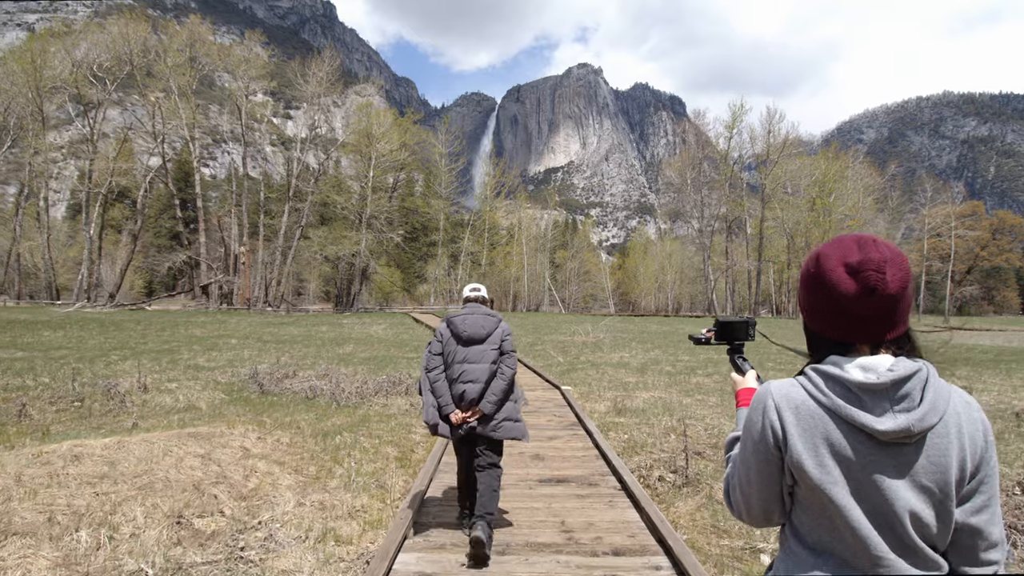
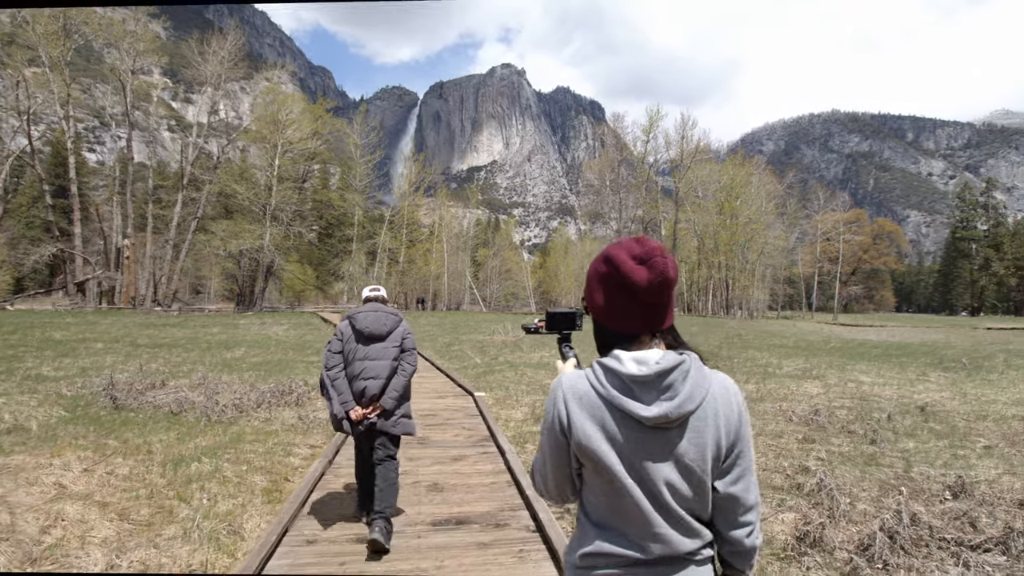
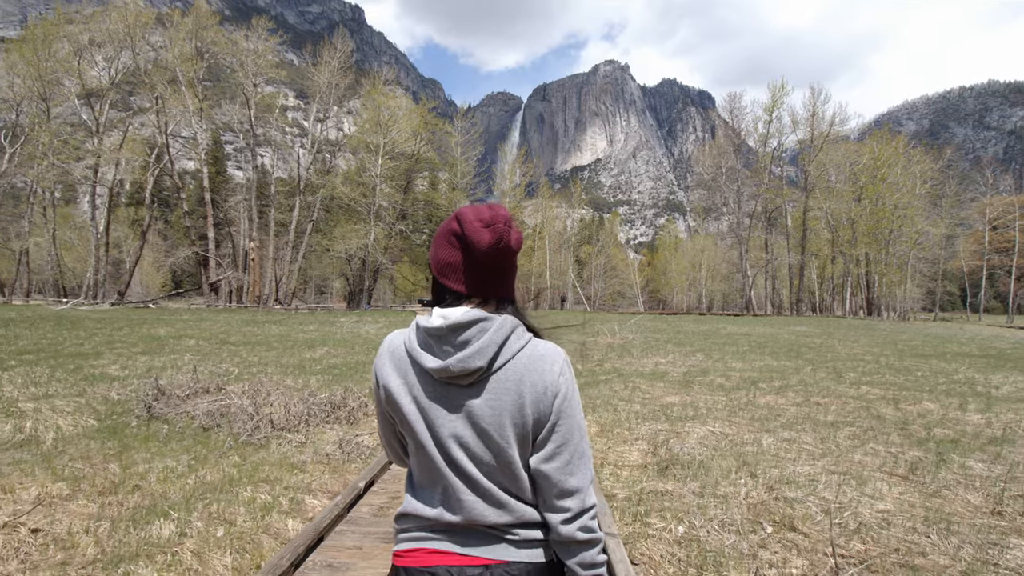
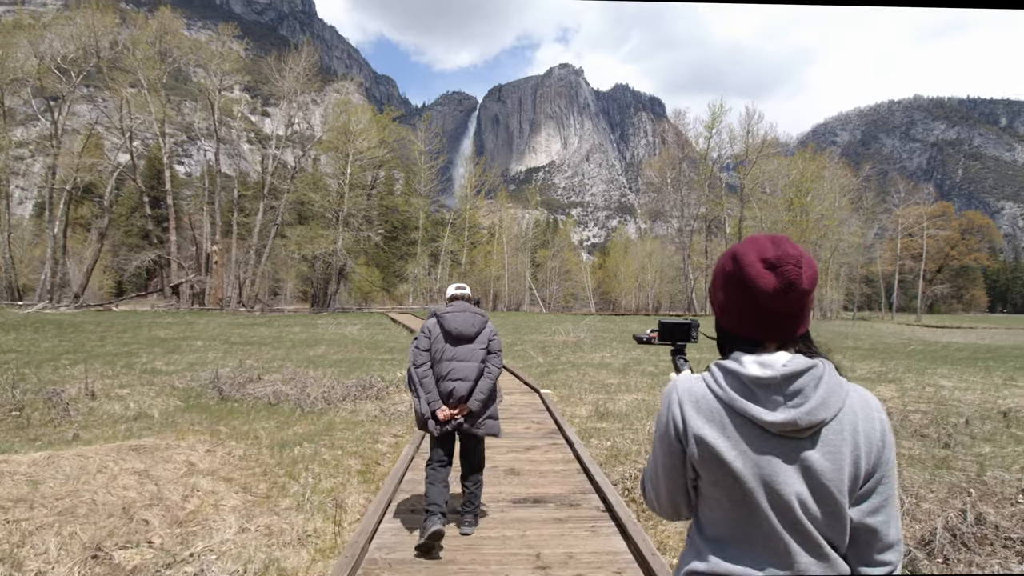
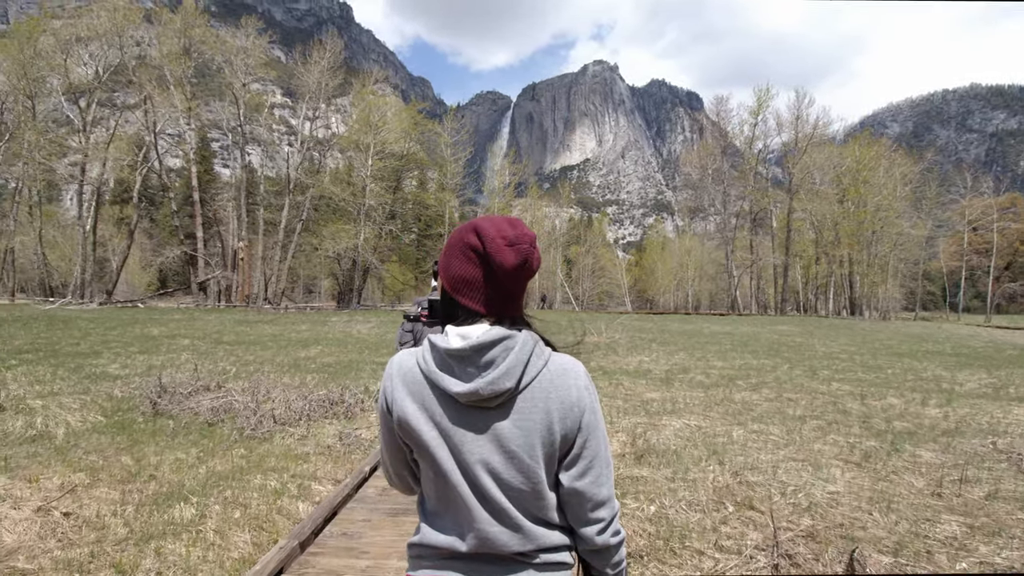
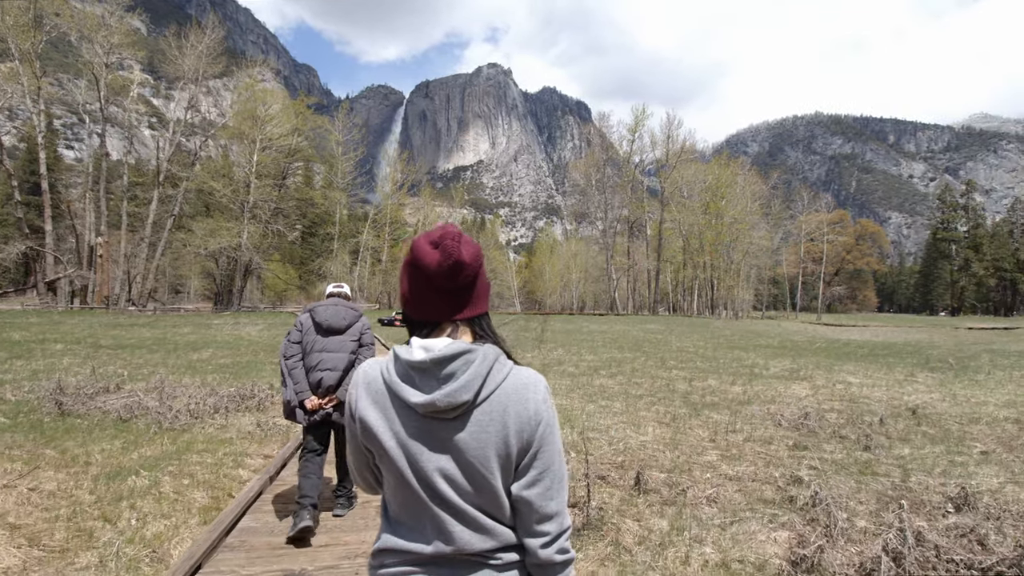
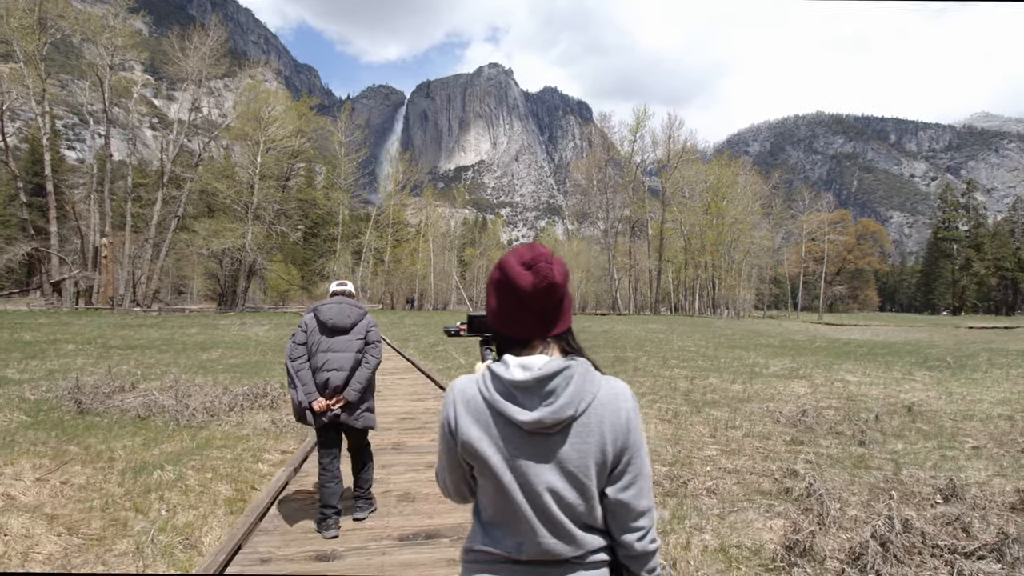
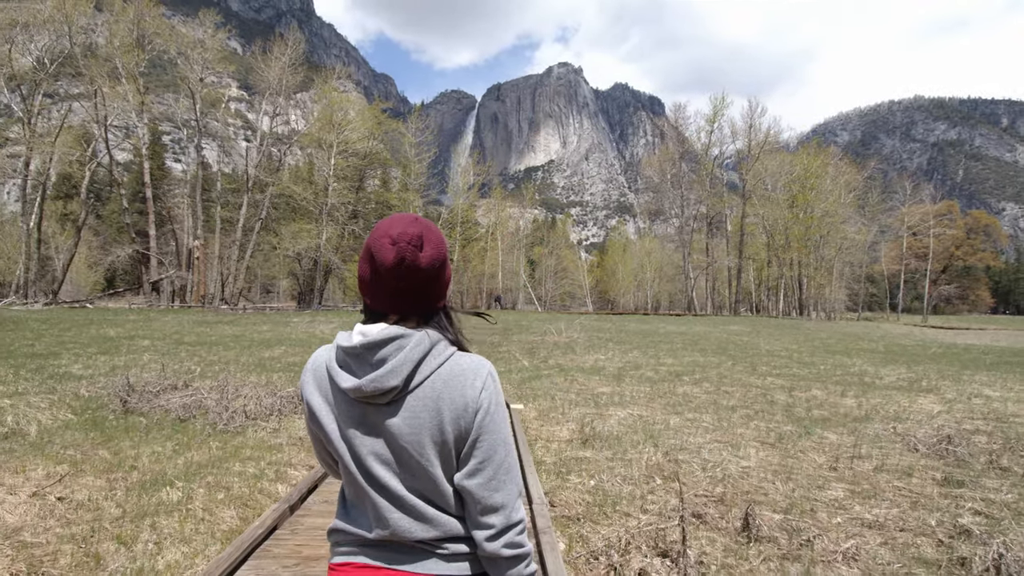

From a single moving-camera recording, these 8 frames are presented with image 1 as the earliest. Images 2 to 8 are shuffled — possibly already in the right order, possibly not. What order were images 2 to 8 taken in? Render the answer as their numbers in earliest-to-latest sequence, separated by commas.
4, 2, 7, 6, 8, 5, 3
